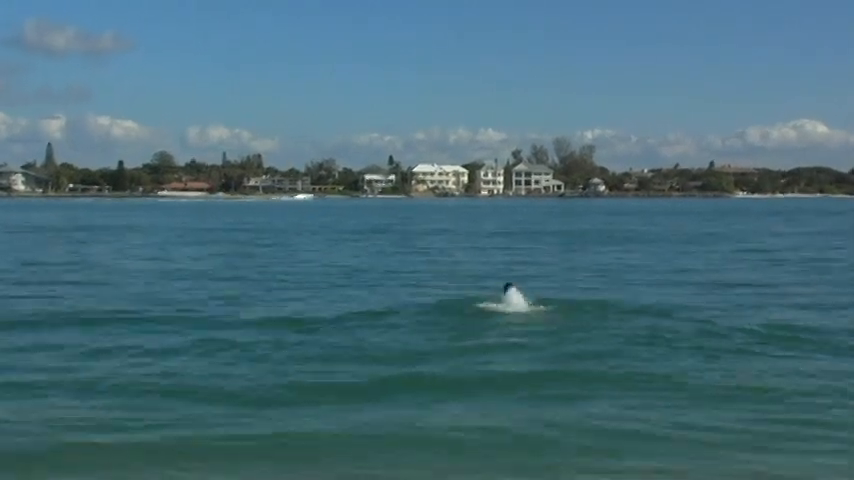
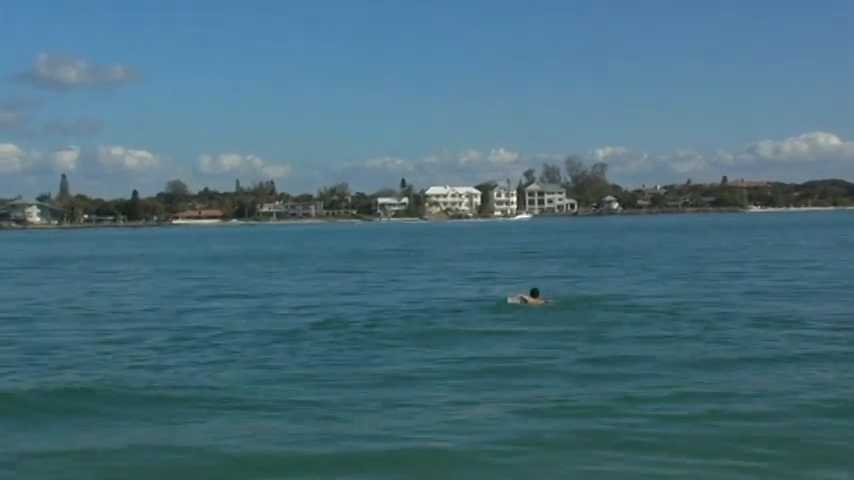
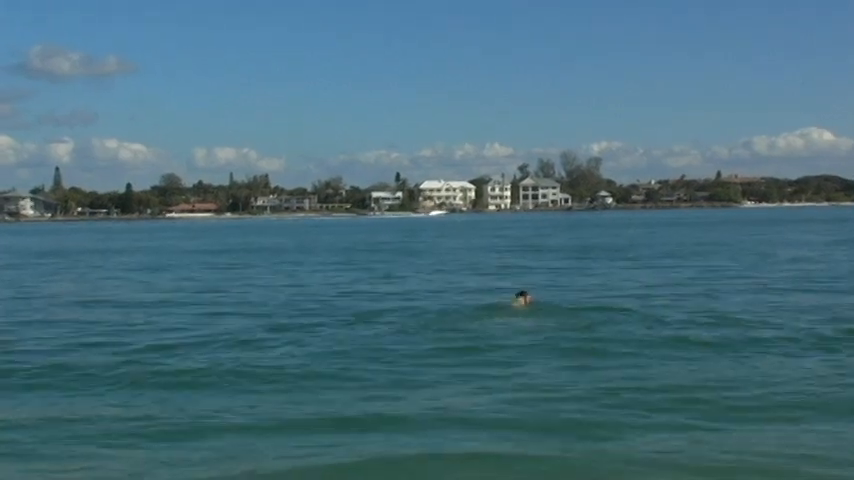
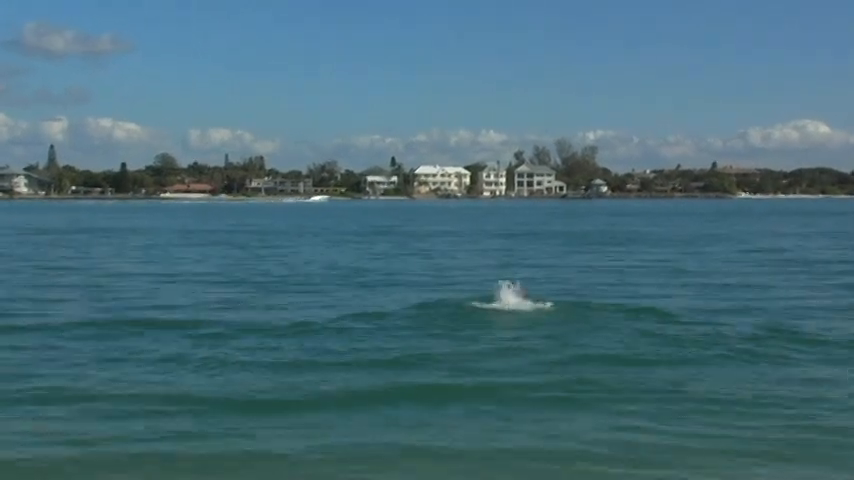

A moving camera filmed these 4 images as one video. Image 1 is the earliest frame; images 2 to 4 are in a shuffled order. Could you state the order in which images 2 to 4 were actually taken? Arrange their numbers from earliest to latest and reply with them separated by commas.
4, 3, 2
